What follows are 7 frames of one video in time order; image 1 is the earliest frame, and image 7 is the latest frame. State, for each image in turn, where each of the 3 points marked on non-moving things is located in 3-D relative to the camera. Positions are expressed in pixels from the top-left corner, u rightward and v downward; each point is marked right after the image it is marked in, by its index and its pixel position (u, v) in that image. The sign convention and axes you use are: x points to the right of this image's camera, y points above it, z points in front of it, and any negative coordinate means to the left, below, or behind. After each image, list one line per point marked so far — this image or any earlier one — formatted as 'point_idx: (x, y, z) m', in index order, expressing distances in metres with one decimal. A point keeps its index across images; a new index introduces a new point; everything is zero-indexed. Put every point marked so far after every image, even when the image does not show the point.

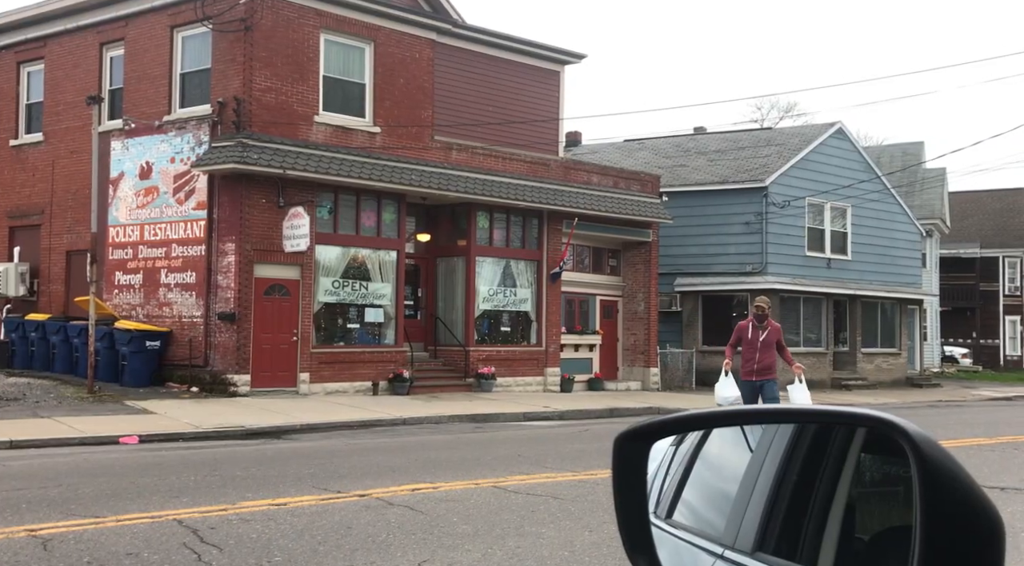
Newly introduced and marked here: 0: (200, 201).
0: (-4.8, +1.3, +18.7) m
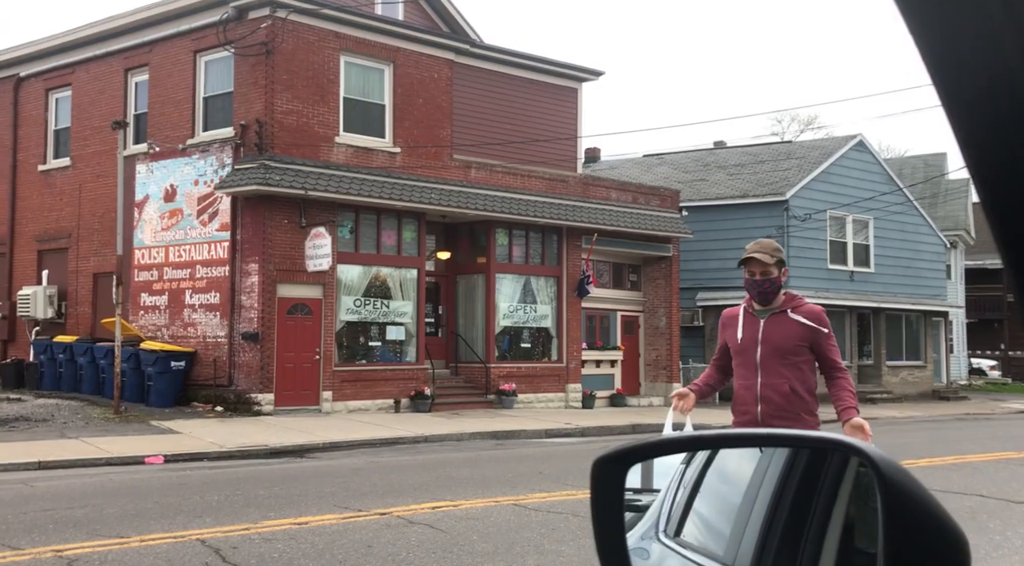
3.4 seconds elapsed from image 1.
0: (-4.5, +1.0, +18.9) m
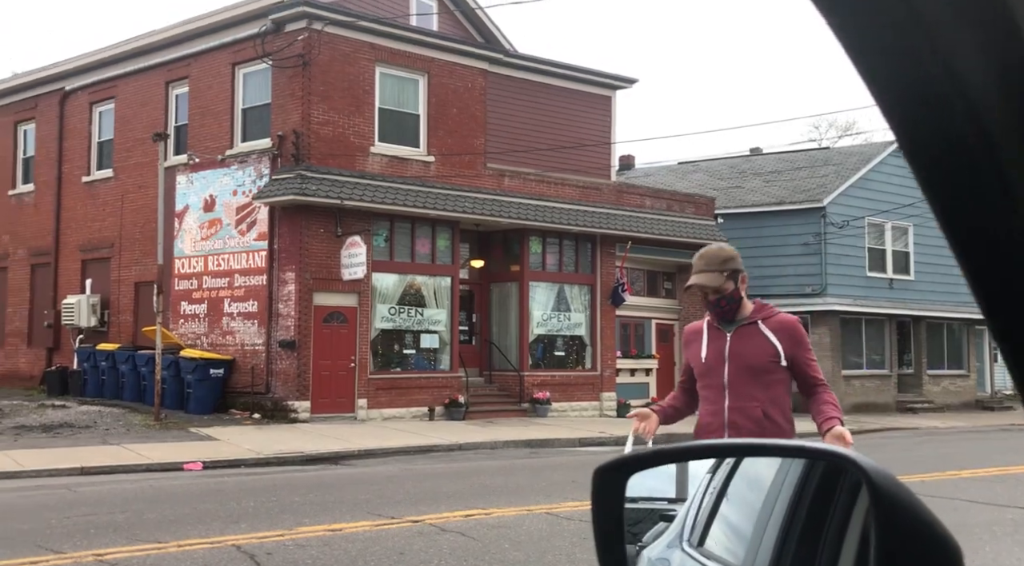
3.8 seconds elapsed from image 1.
0: (-4.0, +0.8, +19.2) m
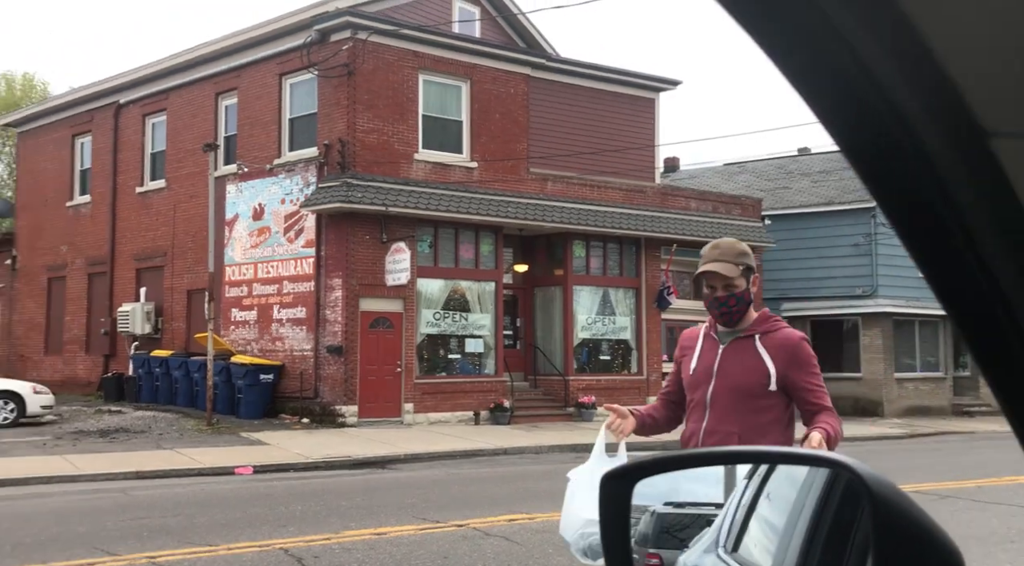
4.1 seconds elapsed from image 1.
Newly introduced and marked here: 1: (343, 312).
0: (-3.3, +0.7, +19.4) m
1: (-2.7, -0.5, +18.9) m
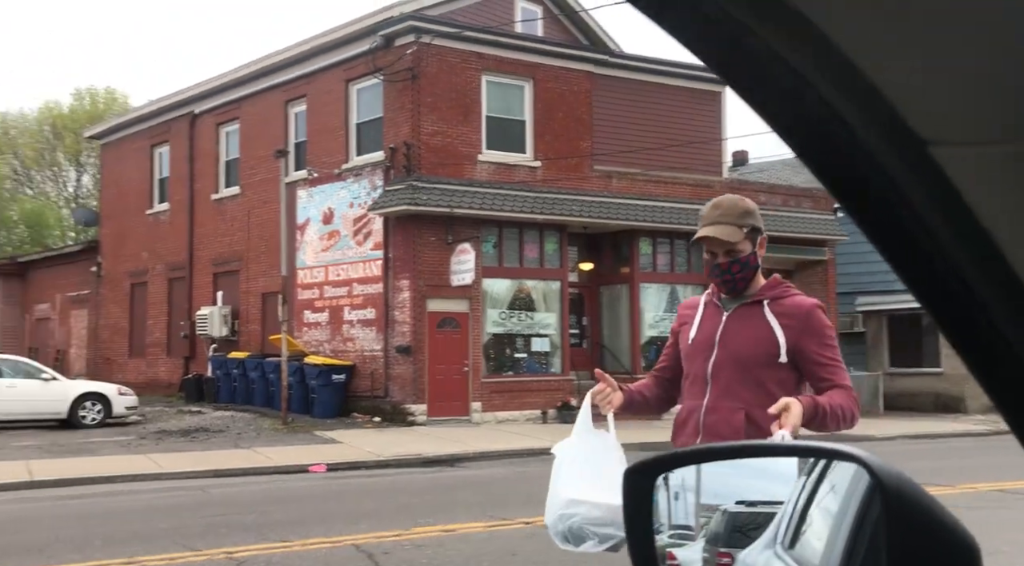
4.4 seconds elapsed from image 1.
0: (-2.2, +0.7, +19.8) m
1: (-1.6, -0.5, +19.2) m
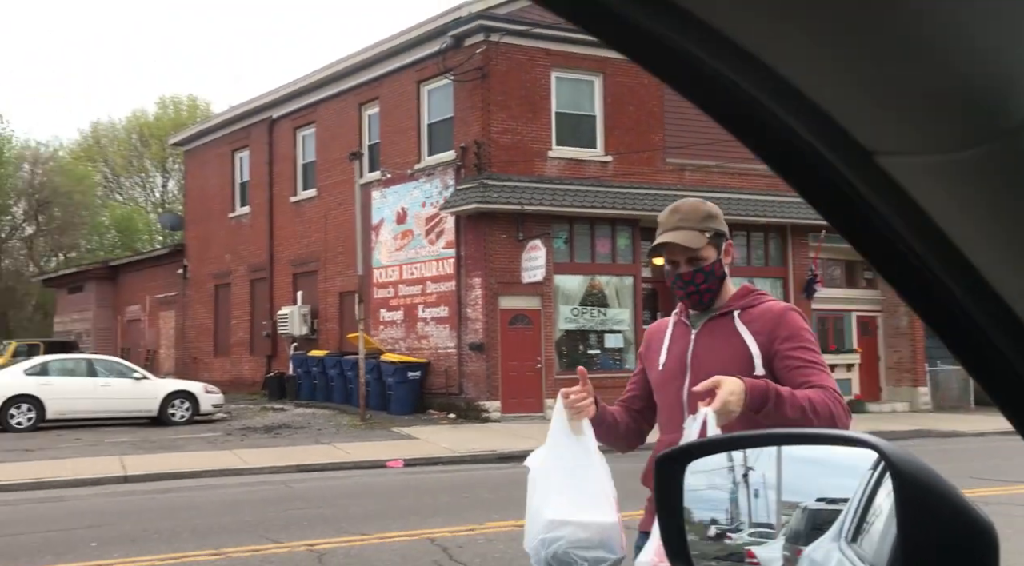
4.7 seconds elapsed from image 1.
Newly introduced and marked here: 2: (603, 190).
0: (-1.1, +0.7, +20.0) m
1: (-0.5, -0.4, +19.4) m
2: (+1.4, +1.5, +19.7) m
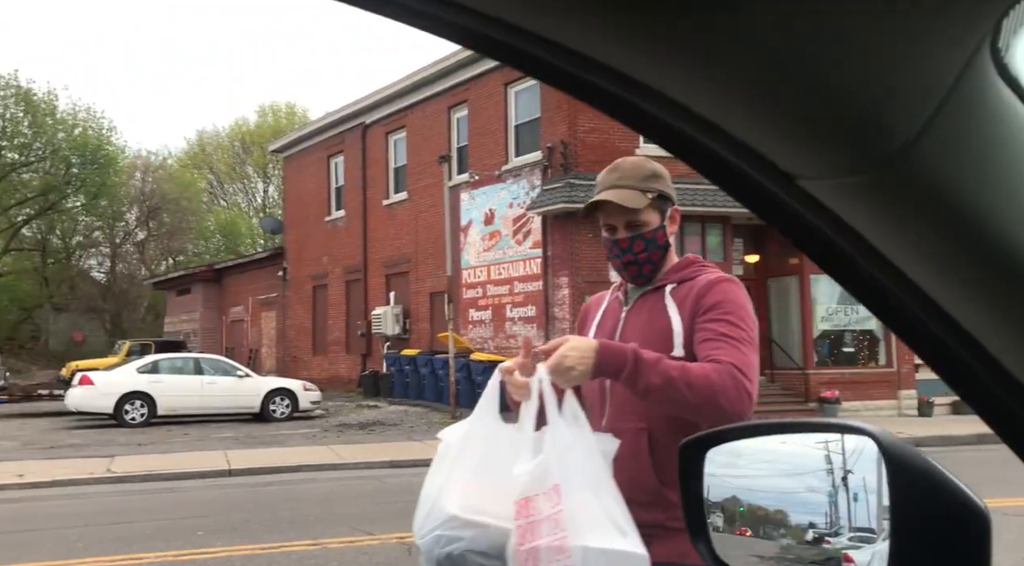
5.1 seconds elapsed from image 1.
0: (+0.4, +0.7, +20.2) m
1: (+0.8, -0.4, +19.5) m
2: (+2.8, +1.5, +19.6) m
